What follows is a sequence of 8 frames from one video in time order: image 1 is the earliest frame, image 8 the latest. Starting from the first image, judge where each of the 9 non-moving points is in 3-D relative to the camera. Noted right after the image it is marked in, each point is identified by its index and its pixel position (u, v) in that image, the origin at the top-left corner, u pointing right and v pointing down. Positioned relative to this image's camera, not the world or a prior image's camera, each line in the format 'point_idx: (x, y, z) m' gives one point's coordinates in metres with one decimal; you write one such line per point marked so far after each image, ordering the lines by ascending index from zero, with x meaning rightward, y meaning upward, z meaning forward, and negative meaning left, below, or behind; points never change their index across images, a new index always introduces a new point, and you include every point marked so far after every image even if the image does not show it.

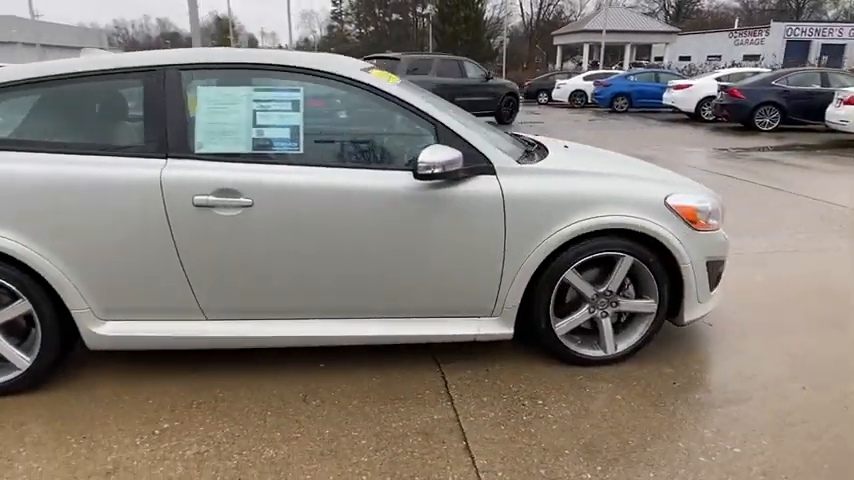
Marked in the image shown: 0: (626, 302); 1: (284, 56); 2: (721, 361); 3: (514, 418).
0: (+1.0, -0.3, +3.1) m
1: (-0.7, +0.8, +2.8) m
2: (+1.5, -0.6, +3.2) m
3: (+0.4, -0.8, +2.7) m
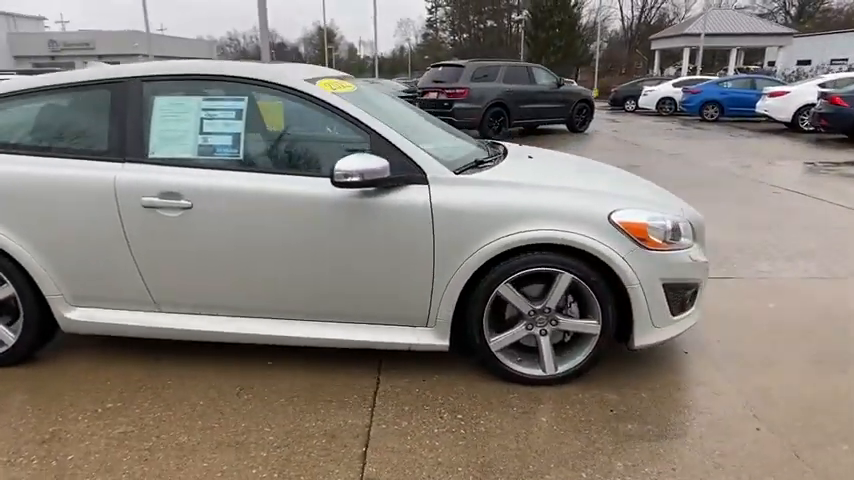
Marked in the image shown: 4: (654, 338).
0: (+0.7, -0.4, +2.9) m
1: (-1.0, +0.8, +3.0) m
2: (+1.2, -0.7, +3.0) m
3: (0.0, -0.8, +2.7) m
4: (+1.1, -0.5, +3.0) m
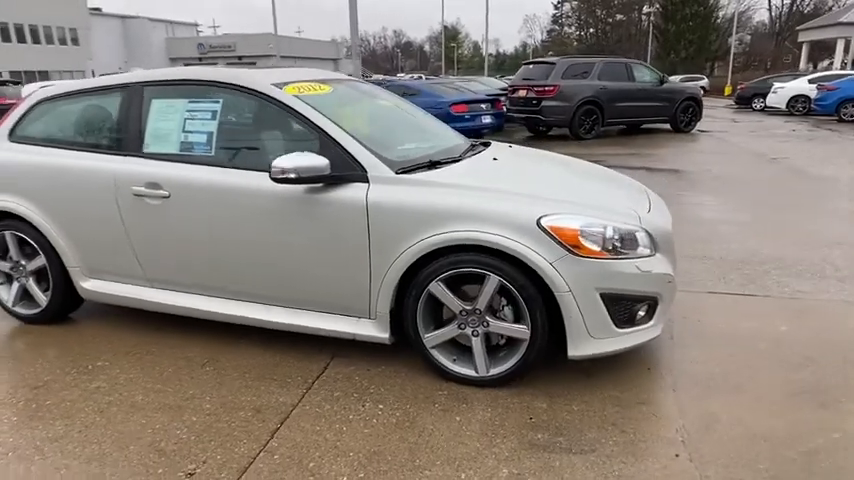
0: (+0.3, -0.4, +2.9) m
1: (-1.2, +0.9, +3.3) m
2: (+0.9, -0.8, +2.9) m
3: (-0.4, -0.8, +2.8) m
4: (+0.8, -0.5, +2.9) m
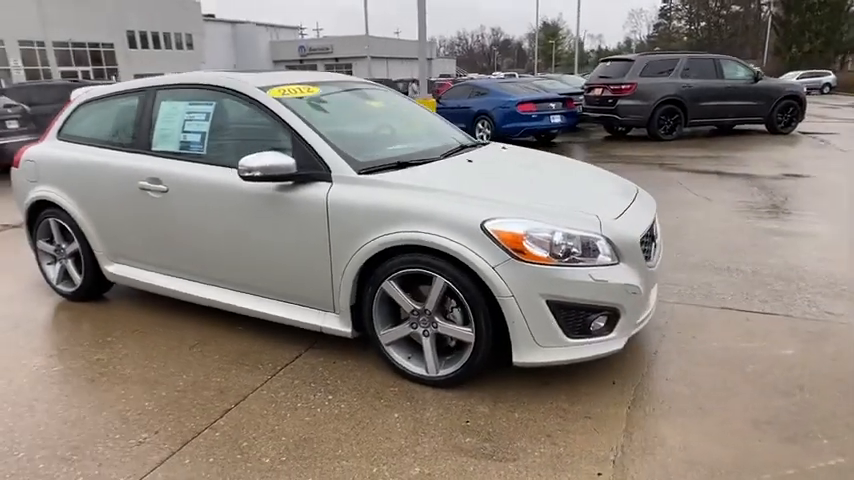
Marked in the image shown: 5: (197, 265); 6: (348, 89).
0: (+0.1, -0.4, +2.9) m
1: (-1.3, +1.0, +3.6) m
2: (+0.6, -0.8, +2.8) m
3: (-0.7, -0.8, +3.0) m
4: (+0.5, -0.5, +2.8) m
5: (-1.4, -0.2, +3.7) m
6: (-0.5, +1.0, +3.9) m
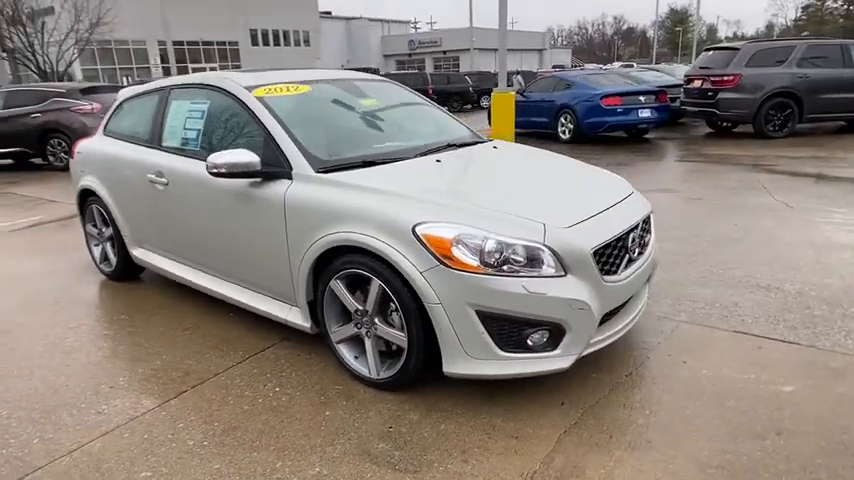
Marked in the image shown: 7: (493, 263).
0: (-0.2, -0.4, +2.9) m
1: (-1.3, +1.0, +3.8) m
2: (+0.2, -0.8, +2.7) m
3: (-0.9, -0.8, +3.1) m
4: (+0.2, -0.6, +2.7) m
5: (-1.5, -0.1, +3.9) m
6: (-0.5, +1.0, +3.9) m
7: (+0.3, -0.1, +2.6) m
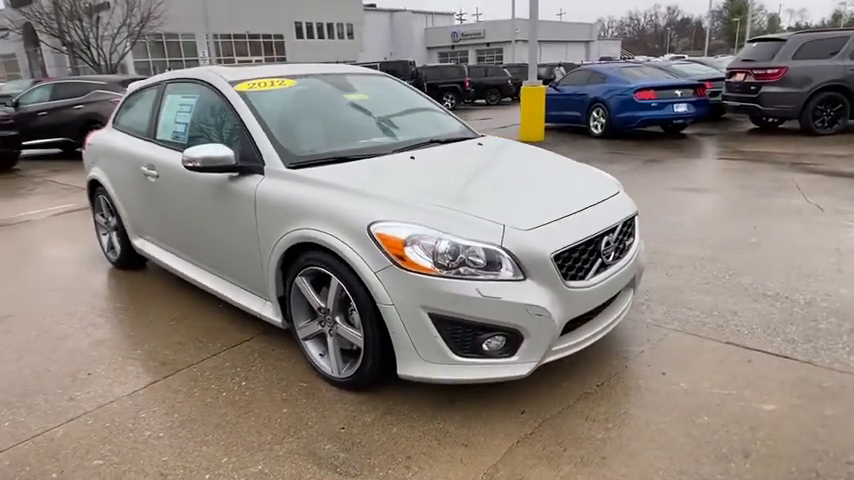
0: (-0.4, -0.4, +2.9) m
1: (-1.4, +1.1, +3.8) m
2: (0.0, -0.8, +2.6) m
3: (-1.1, -0.7, +3.1) m
4: (0.0, -0.6, +2.7) m
5: (-1.6, 0.0, +4.0) m
6: (-0.6, +1.0, +3.9) m
7: (+0.1, -0.1, +2.6) m
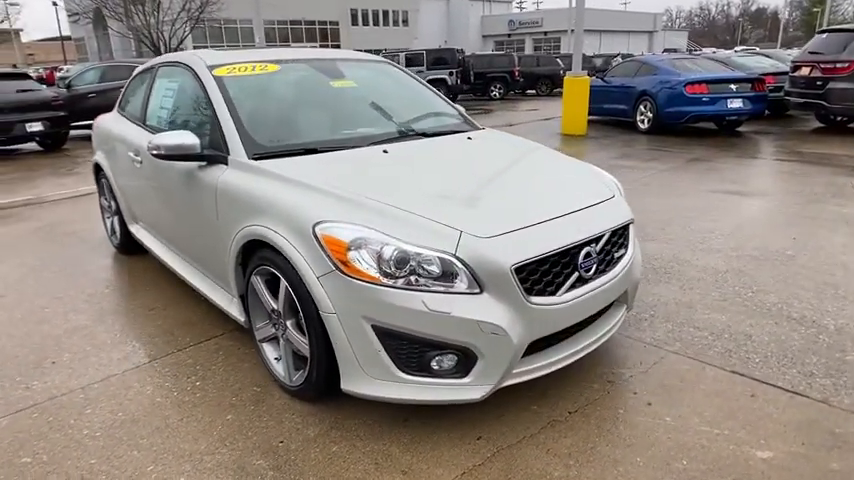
0: (-0.6, -0.4, +2.7) m
1: (-1.4, +1.1, +3.7) m
2: (-0.2, -0.9, +2.4) m
3: (-1.3, -0.7, +3.0) m
4: (-0.2, -0.6, +2.4) m
5: (-1.6, 0.0, +3.9) m
6: (-0.6, +1.0, +3.7) m
7: (-0.1, -0.1, +2.3) m
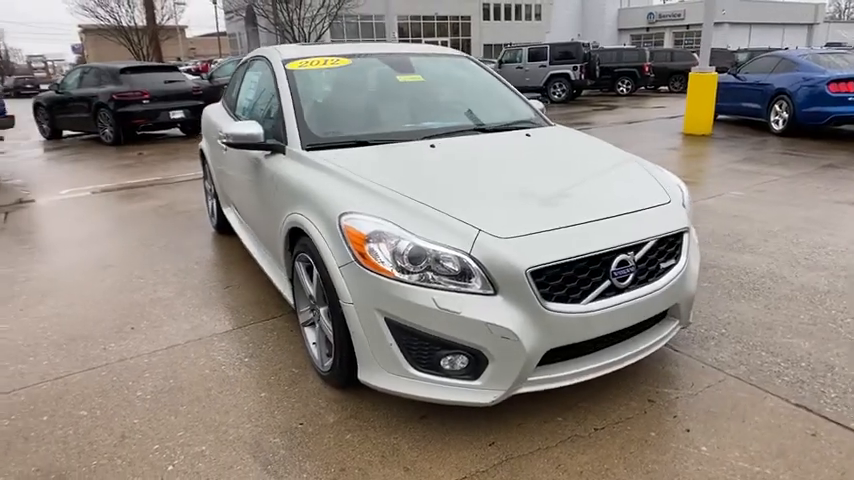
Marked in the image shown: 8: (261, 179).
0: (-0.5, -0.4, +2.7) m
1: (-1.0, +1.2, +3.9) m
2: (-0.2, -0.8, +2.4) m
3: (-1.1, -0.6, +3.2) m
4: (-0.2, -0.6, +2.5) m
5: (-1.2, +0.1, +4.1) m
6: (-0.2, +1.1, +3.7) m
7: (-0.1, -0.1, +2.3) m
8: (-0.9, +0.3, +3.5) m
